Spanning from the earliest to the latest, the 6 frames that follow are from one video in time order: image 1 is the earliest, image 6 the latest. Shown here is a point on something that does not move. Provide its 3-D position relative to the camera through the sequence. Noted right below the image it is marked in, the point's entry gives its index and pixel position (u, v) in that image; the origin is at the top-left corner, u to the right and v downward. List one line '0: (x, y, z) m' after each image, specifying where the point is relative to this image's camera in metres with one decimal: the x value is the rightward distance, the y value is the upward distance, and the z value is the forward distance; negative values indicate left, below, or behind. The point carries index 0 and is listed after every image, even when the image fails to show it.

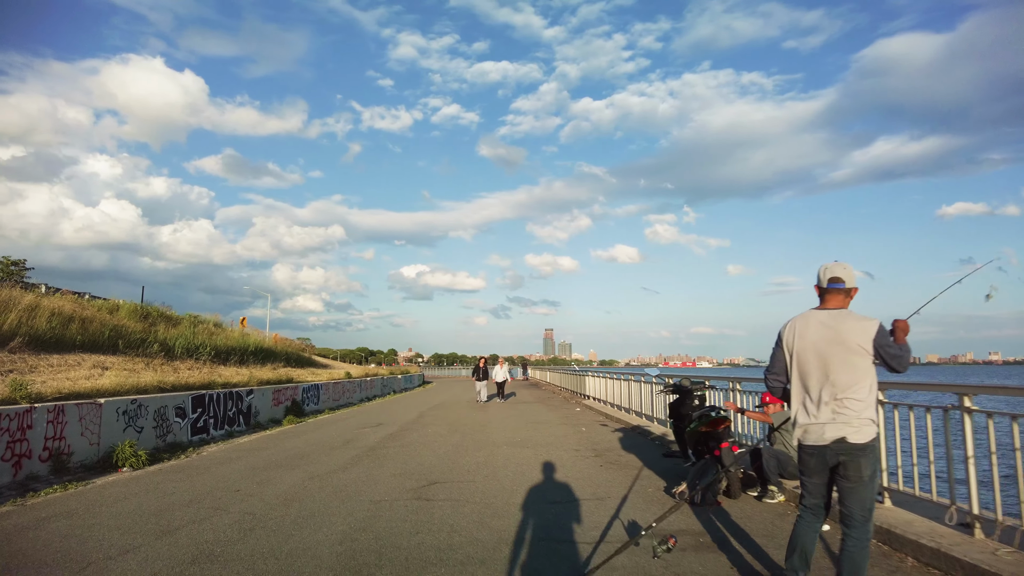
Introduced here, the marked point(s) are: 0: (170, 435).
0: (-7.5, -3.2, +14.2) m
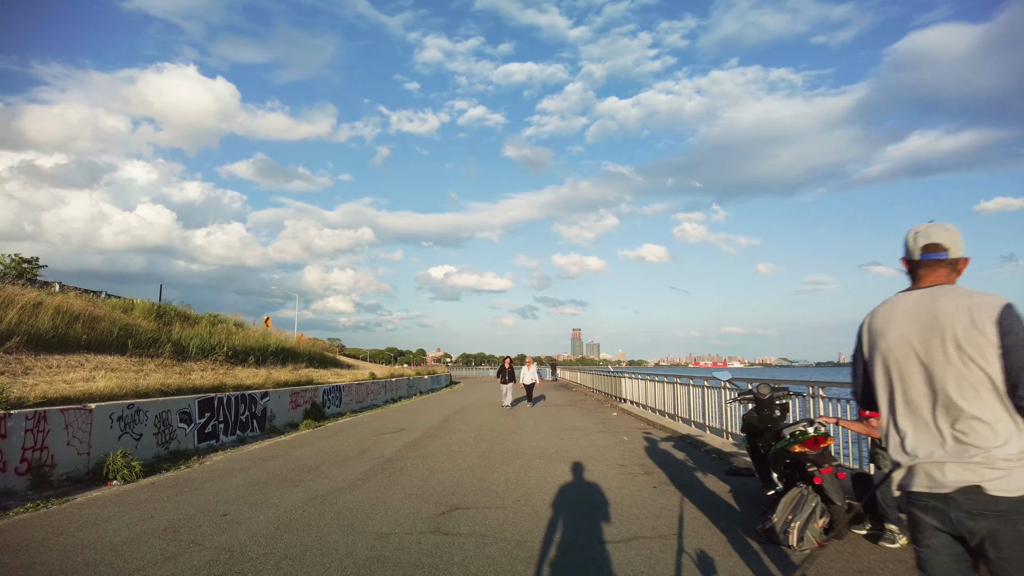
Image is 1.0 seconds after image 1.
0: (-6.8, -3.1, +13.1) m
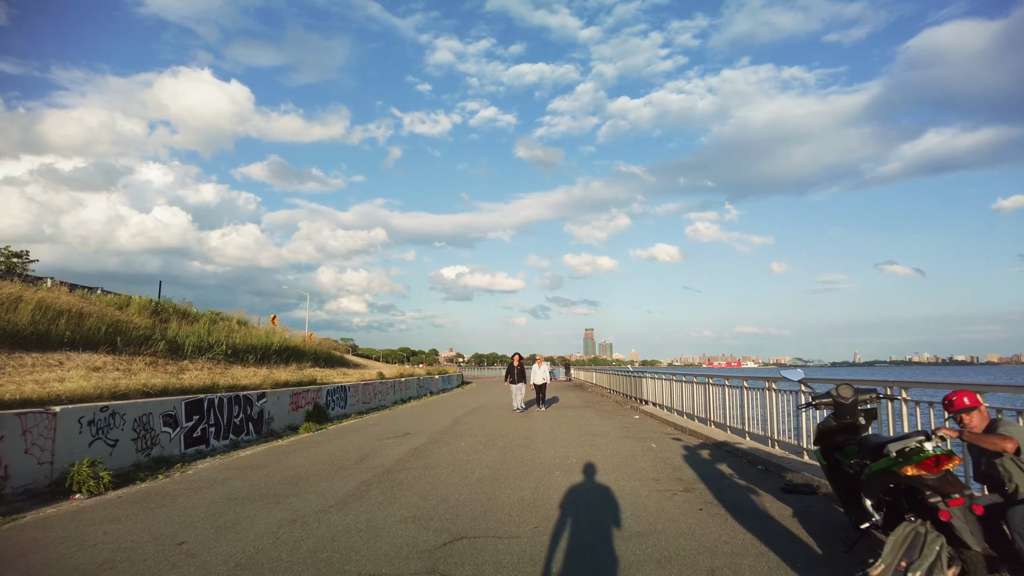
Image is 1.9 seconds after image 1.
0: (-6.6, -3.0, +12.0) m
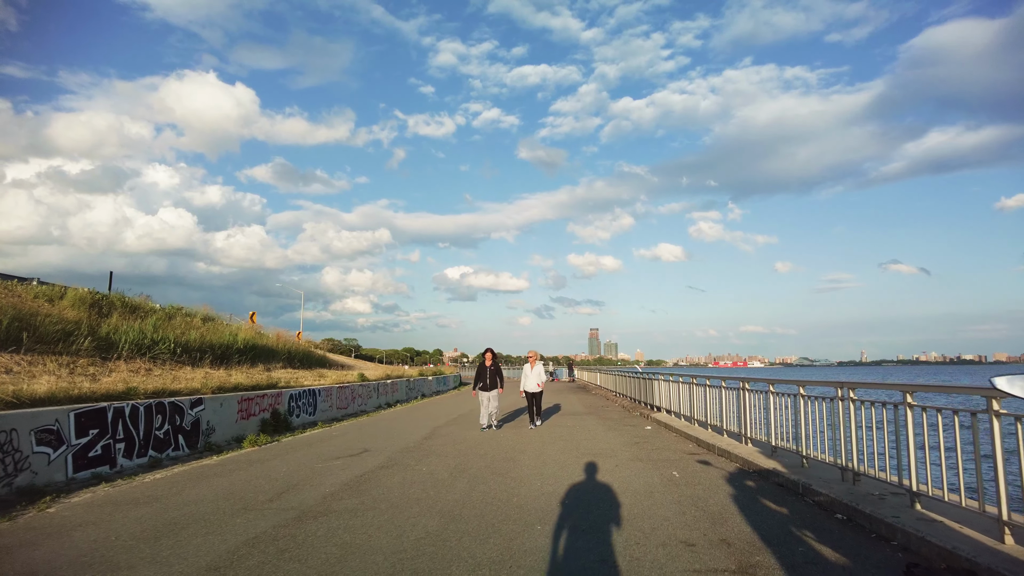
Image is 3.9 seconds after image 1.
0: (-6.9, -2.6, +9.2) m
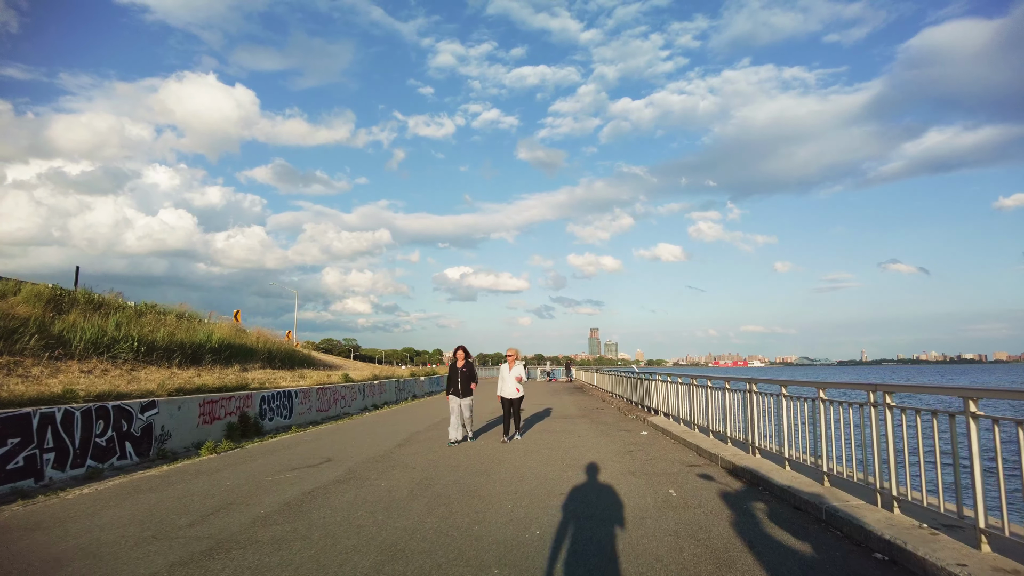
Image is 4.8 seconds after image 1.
0: (-7.2, -2.5, +7.9) m
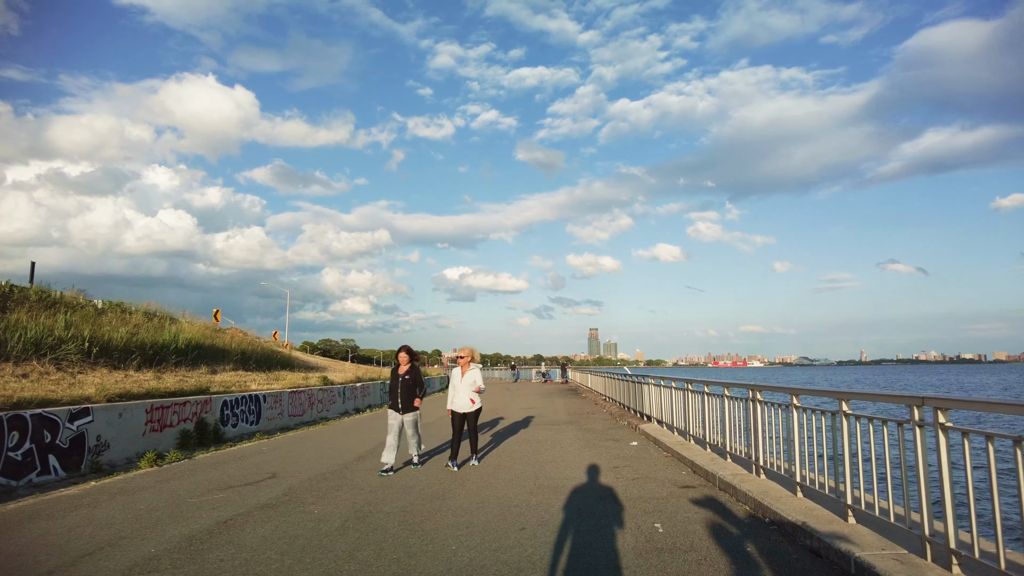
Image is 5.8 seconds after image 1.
0: (-7.7, -2.4, +6.5) m
